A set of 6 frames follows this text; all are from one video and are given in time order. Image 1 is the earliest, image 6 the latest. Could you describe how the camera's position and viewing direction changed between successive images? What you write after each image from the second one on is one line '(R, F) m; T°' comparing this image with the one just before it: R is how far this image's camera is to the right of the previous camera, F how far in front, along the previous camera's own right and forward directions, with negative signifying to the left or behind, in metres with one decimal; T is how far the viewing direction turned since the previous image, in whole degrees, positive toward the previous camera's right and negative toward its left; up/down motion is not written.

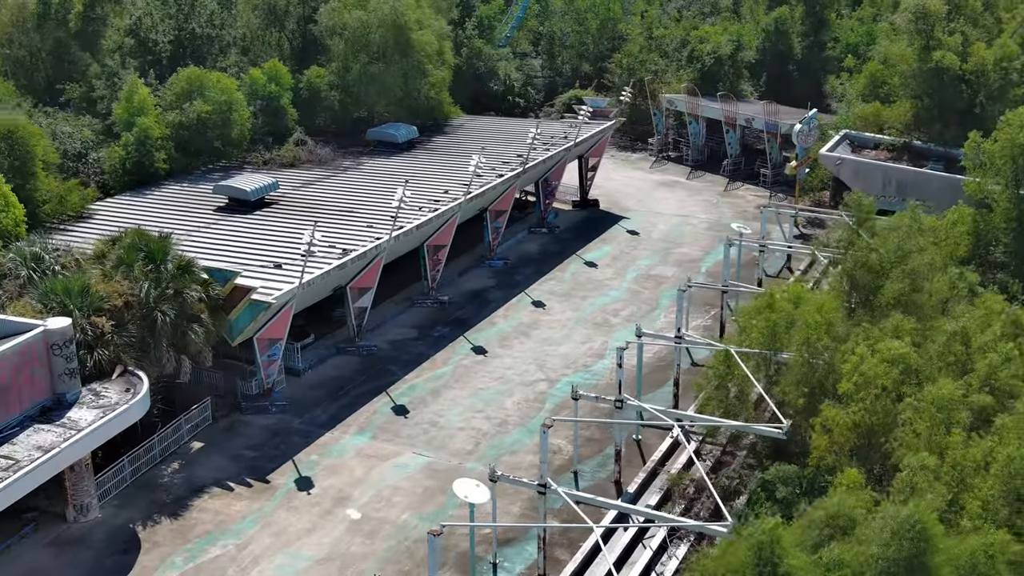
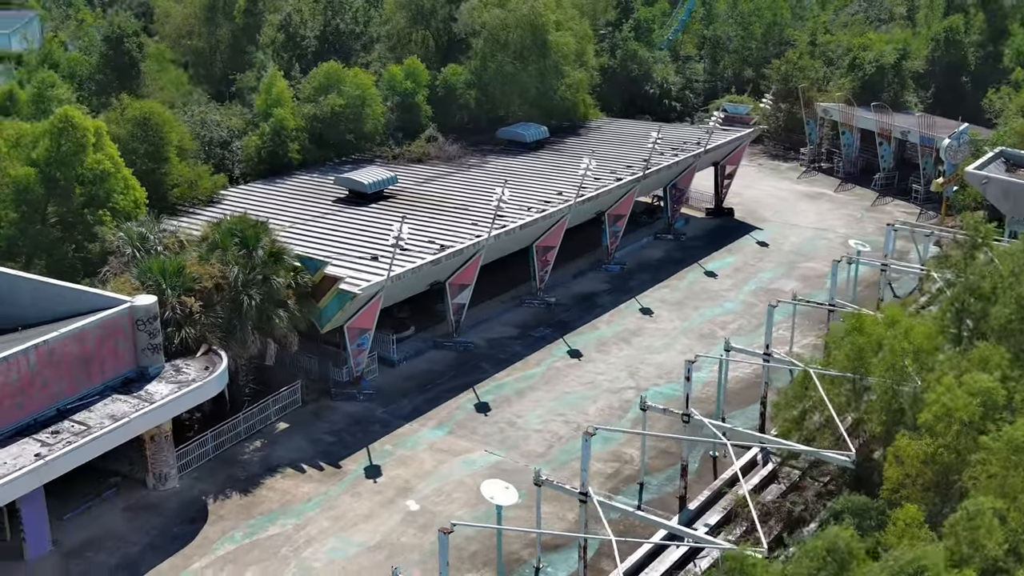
(+2.8, +0.3) m; -9°
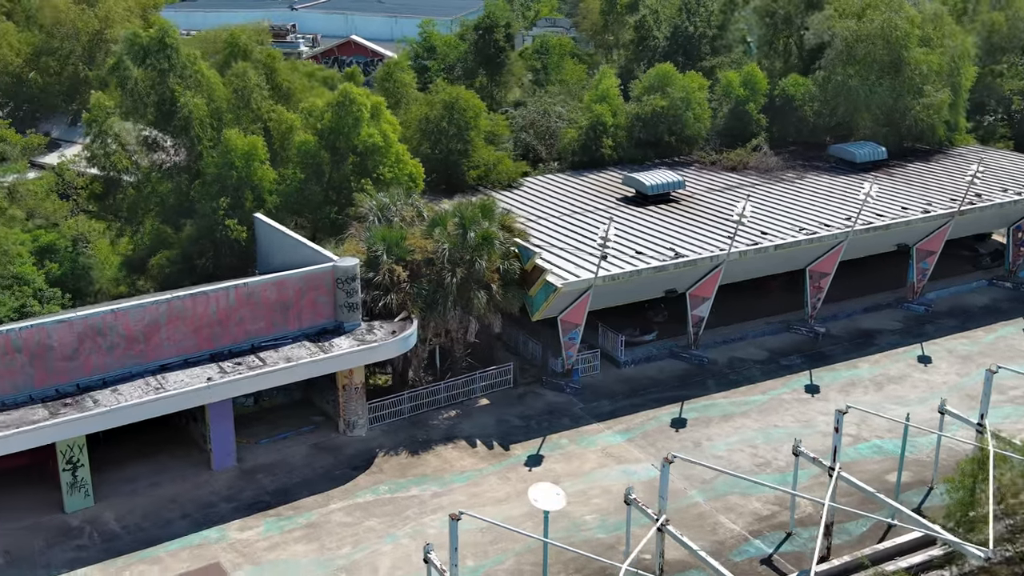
(+7.4, +1.6) m; -24°
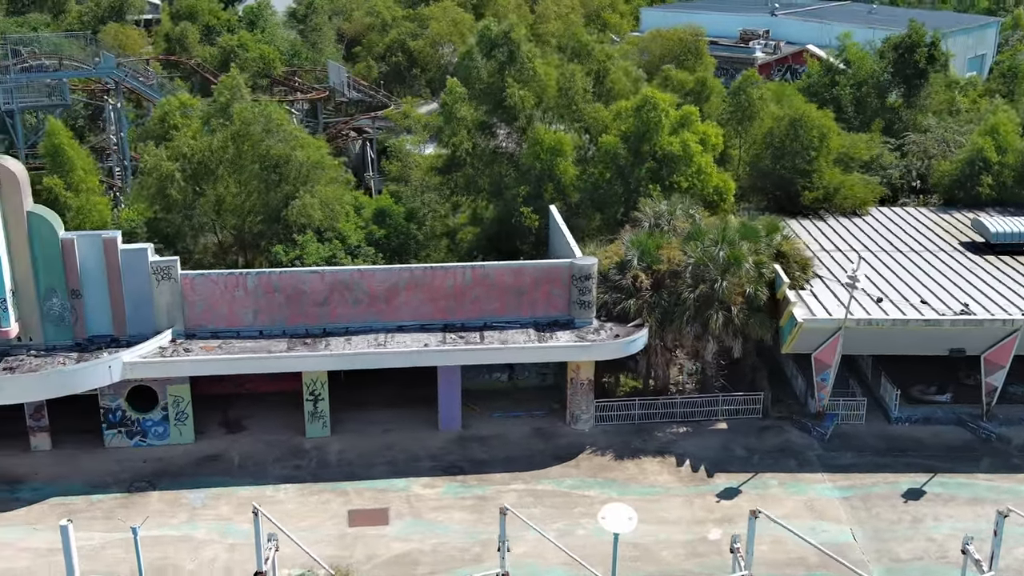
(+7.8, +1.5) m; -27°
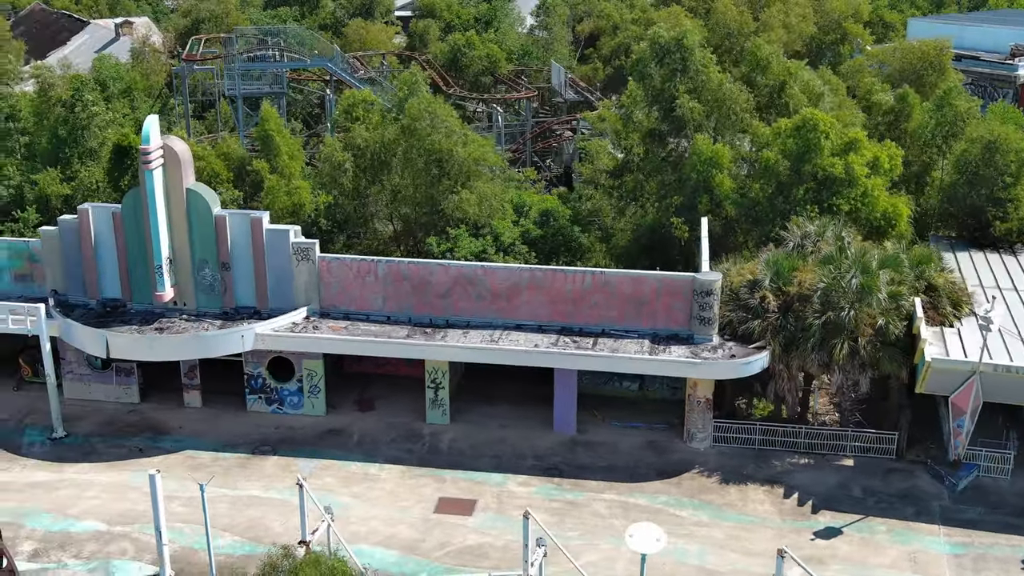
(+4.3, +0.4) m; -14°
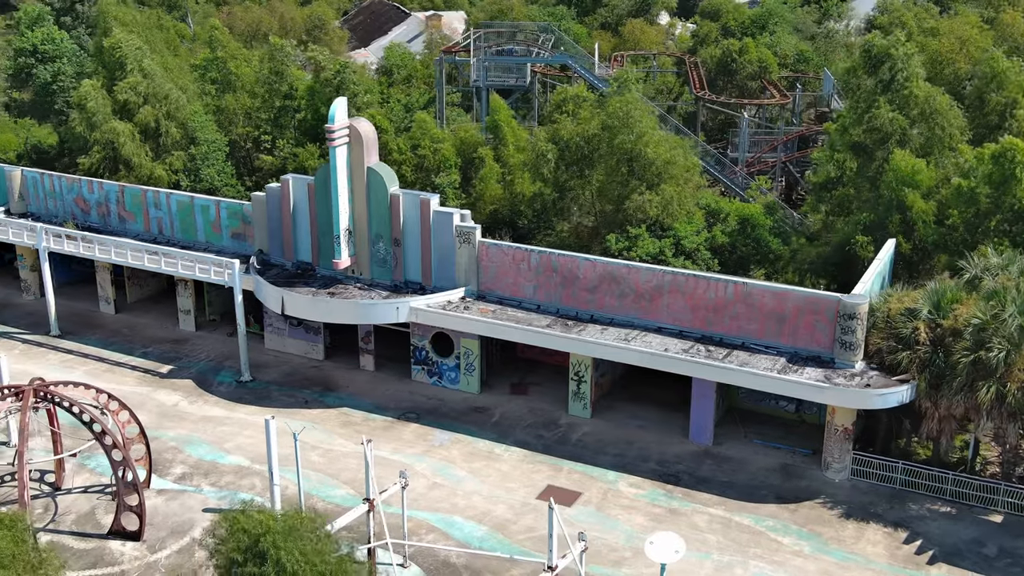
(+5.4, +0.3) m; -17°
